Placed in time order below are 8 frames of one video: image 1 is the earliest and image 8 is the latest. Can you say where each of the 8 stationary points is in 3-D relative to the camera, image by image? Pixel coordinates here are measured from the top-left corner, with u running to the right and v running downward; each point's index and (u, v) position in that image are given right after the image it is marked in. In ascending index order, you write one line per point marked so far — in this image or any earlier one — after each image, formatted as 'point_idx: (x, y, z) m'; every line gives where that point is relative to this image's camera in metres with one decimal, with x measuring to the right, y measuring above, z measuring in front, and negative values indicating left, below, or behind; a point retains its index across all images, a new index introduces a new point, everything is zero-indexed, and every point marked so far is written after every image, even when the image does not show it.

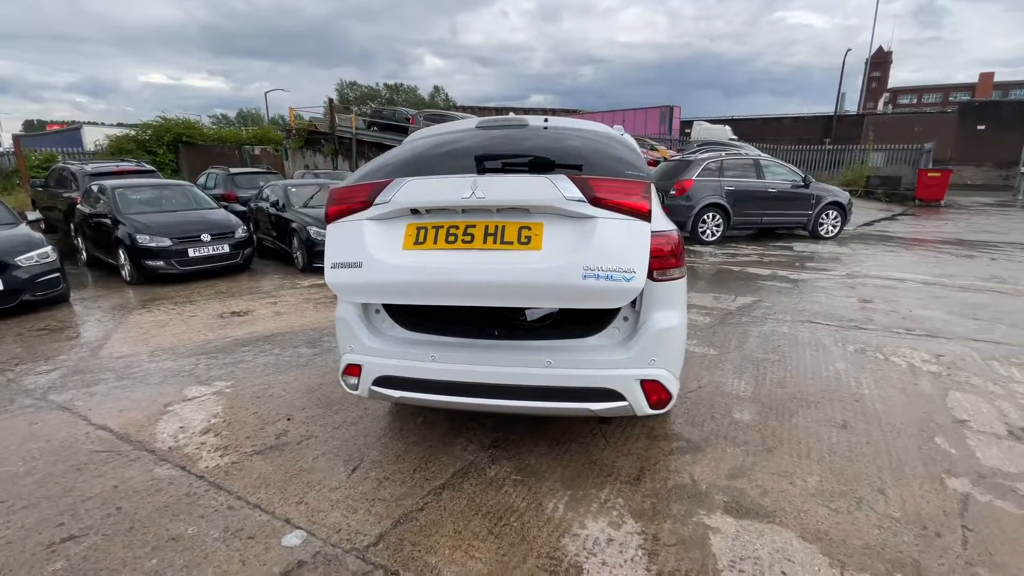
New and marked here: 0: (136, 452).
0: (-2.6, -1.1, +3.3) m
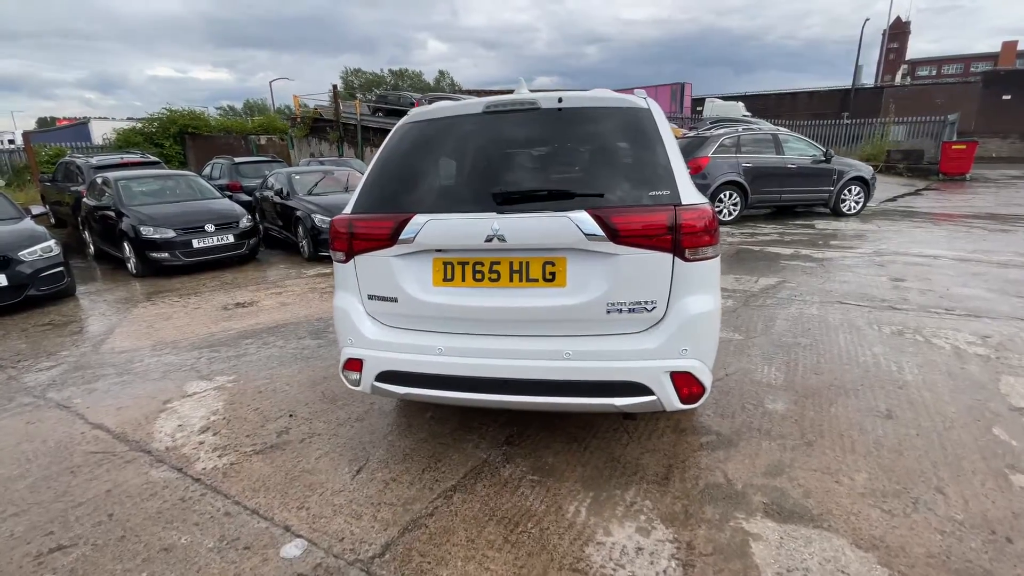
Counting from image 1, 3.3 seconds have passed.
0: (-2.5, -1.1, +3.1) m
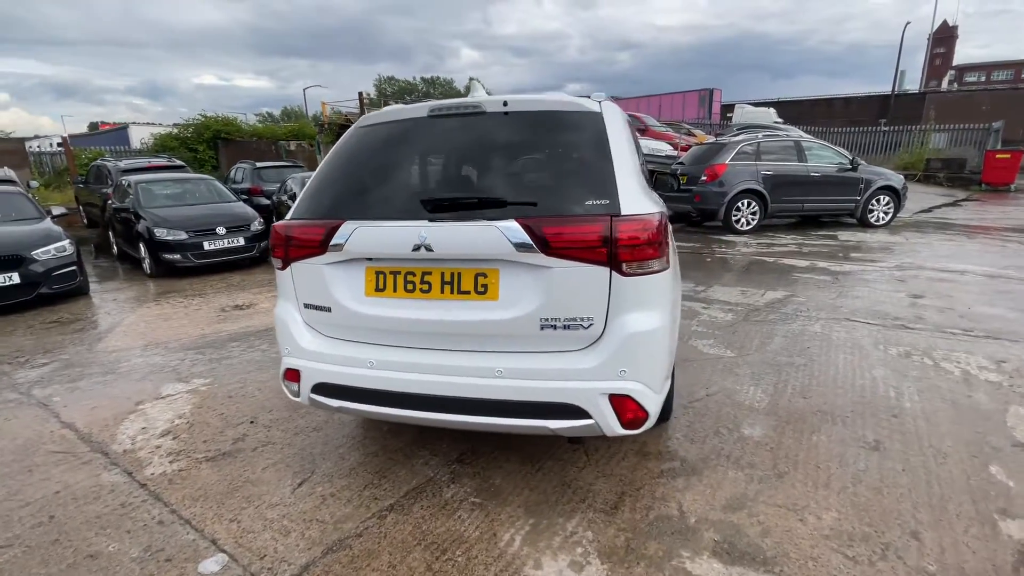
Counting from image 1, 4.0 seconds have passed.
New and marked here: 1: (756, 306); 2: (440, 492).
0: (-2.8, -1.1, +3.1) m
1: (+2.9, -0.2, +5.7) m
2: (-0.4, -1.1, +2.6) m
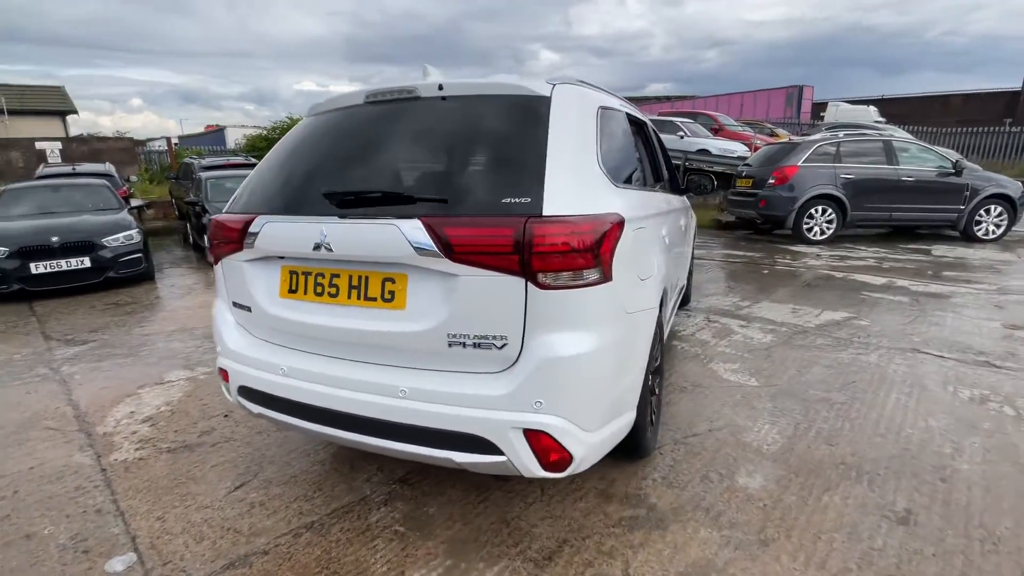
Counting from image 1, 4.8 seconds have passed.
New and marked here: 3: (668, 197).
0: (-3.0, -1.0, +3.3) m
1: (+3.1, -0.4, +5.0) m
2: (-0.7, -1.1, +2.4) m
3: (+1.1, +0.7, +3.6) m
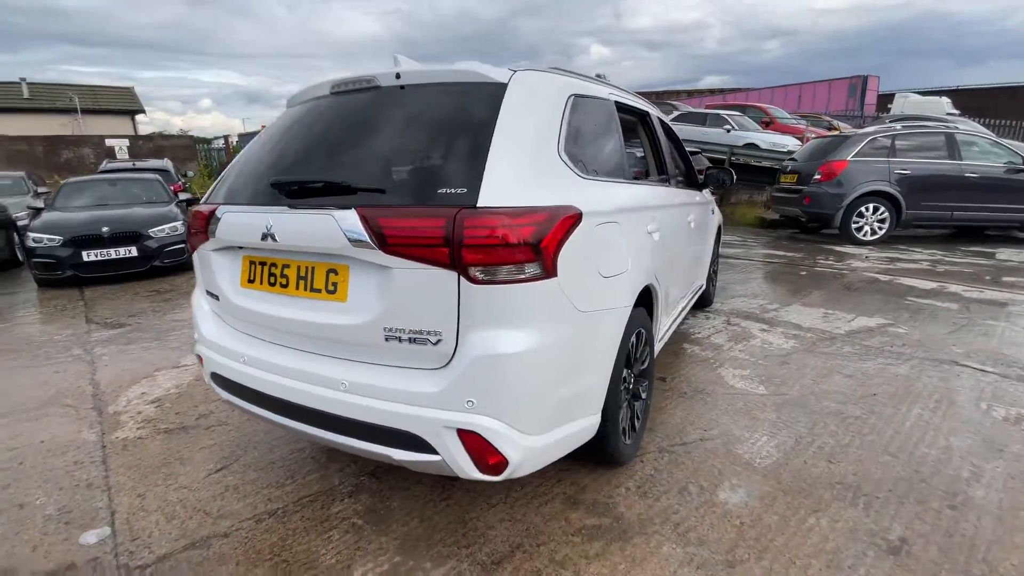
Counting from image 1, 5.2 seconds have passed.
0: (-3.1, -0.9, +3.5) m
1: (+3.1, -0.4, +4.6) m
2: (-0.9, -1.1, +2.4) m
3: (+1.1, +0.7, +3.4) m
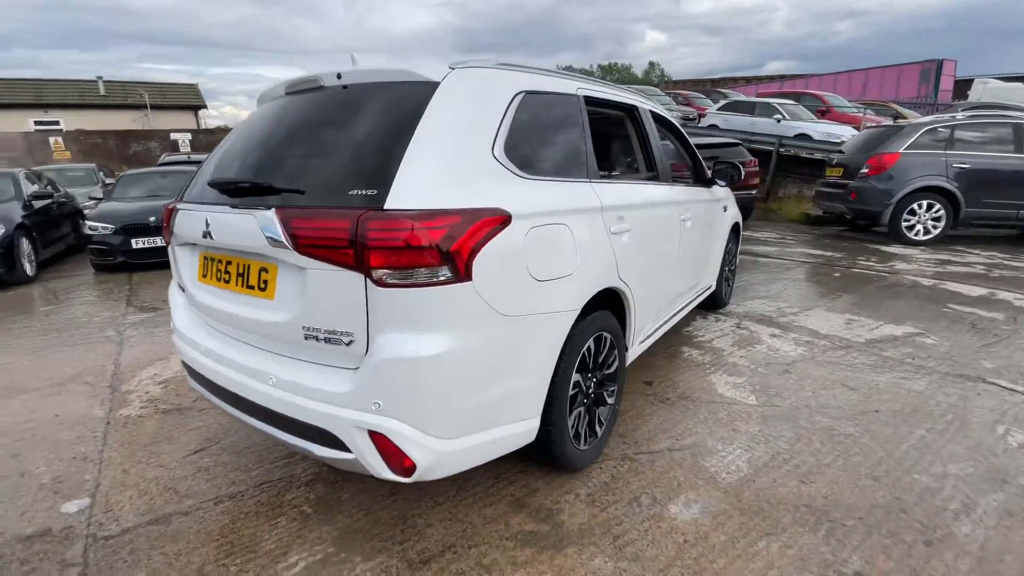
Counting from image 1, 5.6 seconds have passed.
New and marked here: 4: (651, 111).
0: (-3.2, -0.8, +3.8) m
1: (+3.1, -0.5, +4.3) m
2: (-1.2, -1.1, +2.5) m
3: (+1.0, +0.7, +3.2) m
4: (+1.0, +1.3, +3.5) m
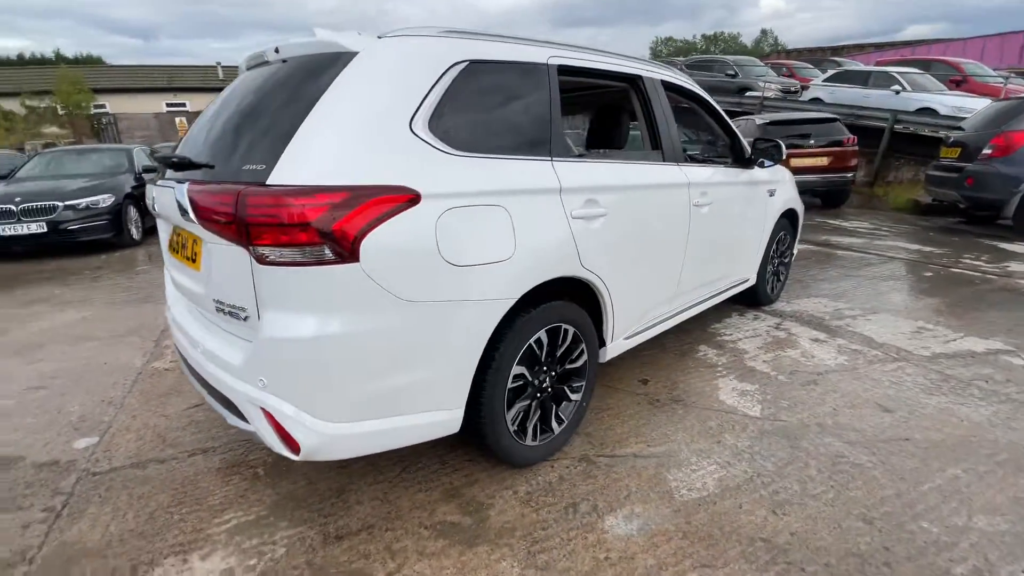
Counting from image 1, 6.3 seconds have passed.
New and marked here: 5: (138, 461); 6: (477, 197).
0: (-3.2, -0.5, +4.3) m
1: (+3.1, -0.5, +3.6) m
2: (-1.5, -0.9, +2.7) m
3: (+0.9, +0.7, +2.9) m
4: (+1.0, +1.4, +3.1) m
5: (-2.1, -1.0, +2.6) m
6: (-0.1, +0.4, +2.0) m
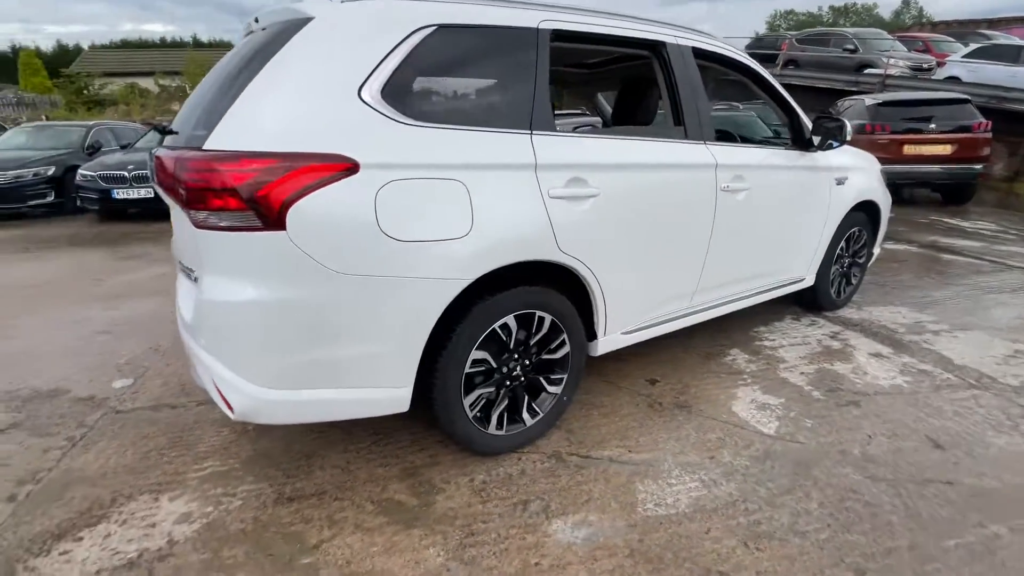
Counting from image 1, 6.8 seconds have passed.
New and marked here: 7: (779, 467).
0: (-3.0, -0.1, +4.7) m
1: (+3.1, -0.6, +3.0) m
2: (-1.6, -0.7, +2.8) m
3: (+0.9, +0.8, +2.6) m
4: (+1.1, +1.4, +2.8) m
5: (-2.2, -0.7, +2.9) m
6: (-0.3, +0.5, +1.9) m
7: (+1.3, -0.9, +2.3) m
